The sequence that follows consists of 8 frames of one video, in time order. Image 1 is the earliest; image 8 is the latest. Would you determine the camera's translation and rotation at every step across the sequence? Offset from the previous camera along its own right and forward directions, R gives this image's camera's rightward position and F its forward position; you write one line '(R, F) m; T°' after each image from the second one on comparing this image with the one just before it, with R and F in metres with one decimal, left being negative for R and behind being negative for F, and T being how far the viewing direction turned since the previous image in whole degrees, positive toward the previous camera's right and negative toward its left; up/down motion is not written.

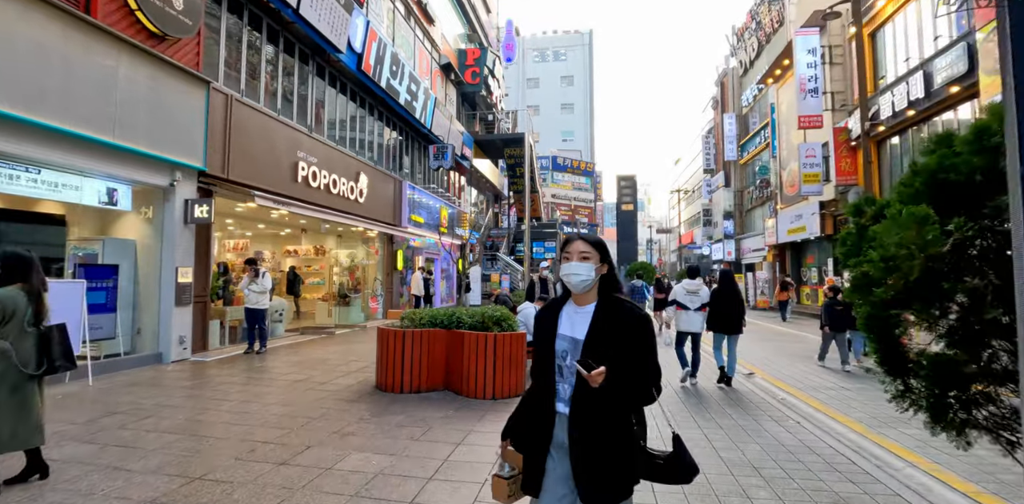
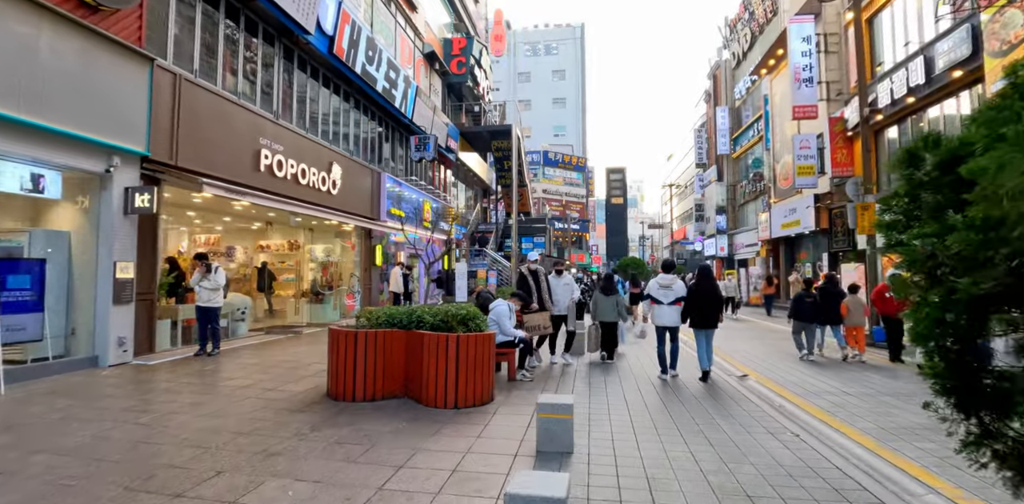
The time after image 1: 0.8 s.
(+0.3, +0.7) m; +1°
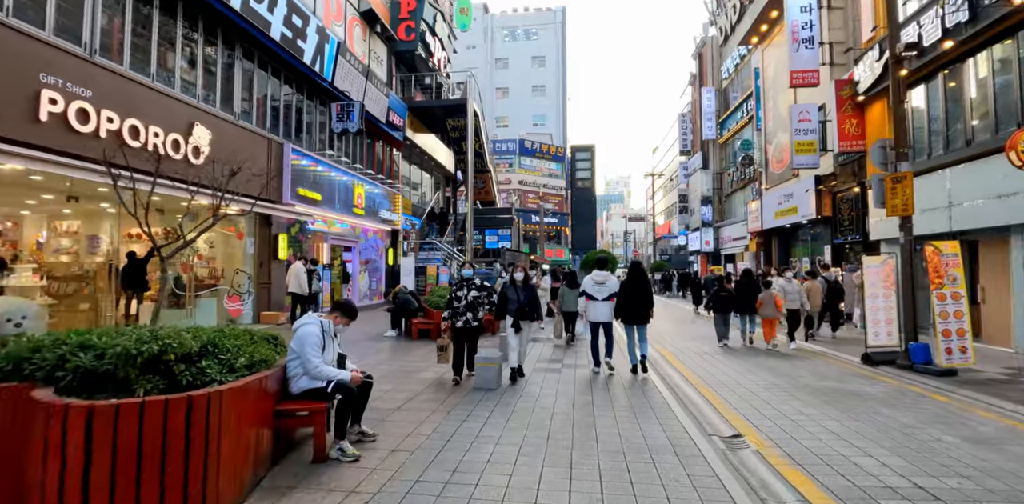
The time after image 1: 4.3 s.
(+1.4, +3.2) m; +1°
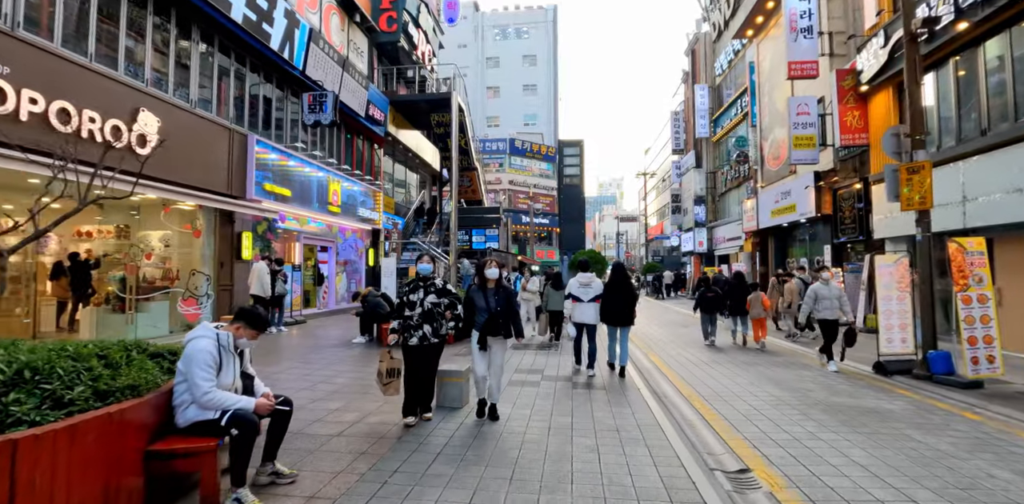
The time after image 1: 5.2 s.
(+0.3, +0.9) m; +1°
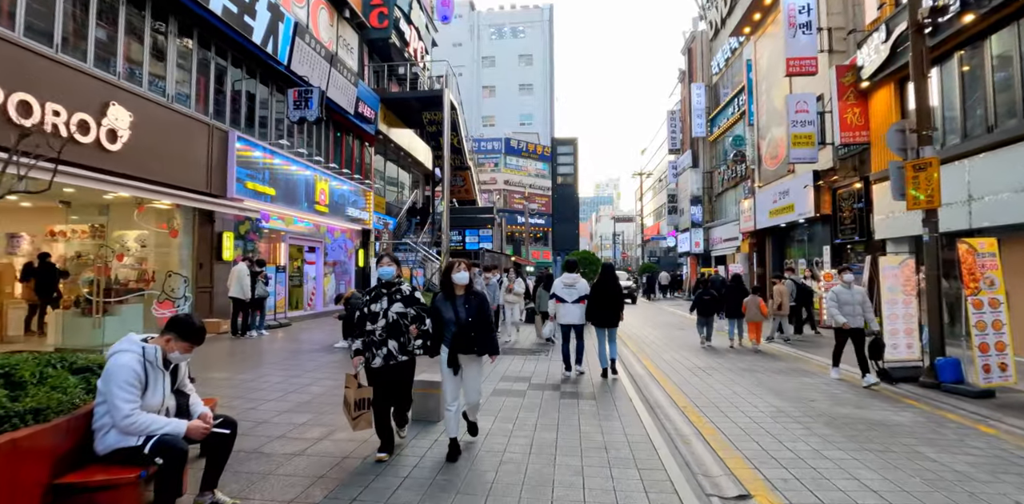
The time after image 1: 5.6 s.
(+0.2, +0.4) m; 0°
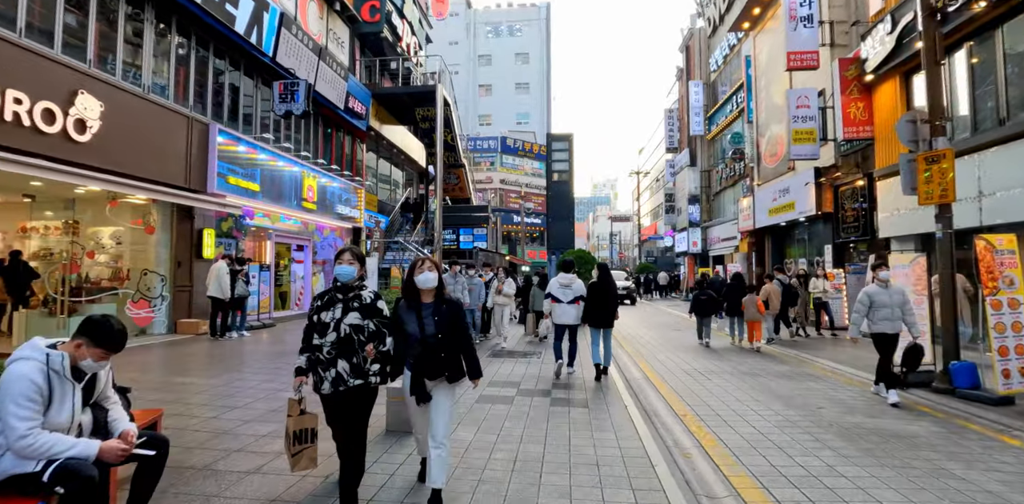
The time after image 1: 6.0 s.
(+0.1, +0.4) m; 0°
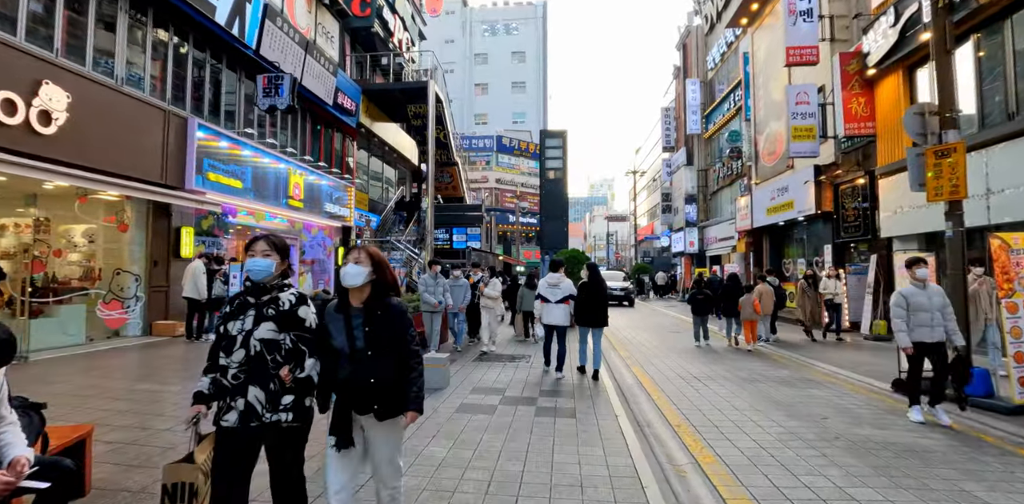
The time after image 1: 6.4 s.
(+0.2, +0.4) m; 0°
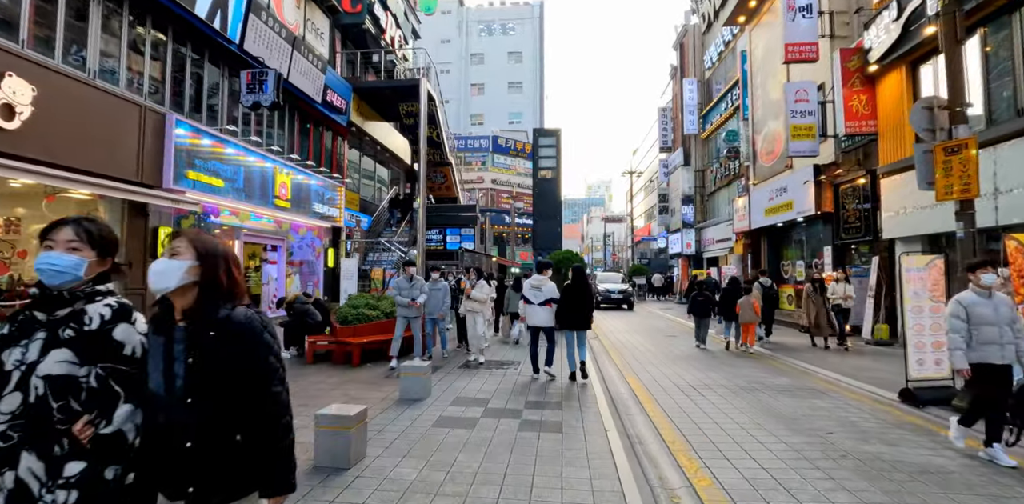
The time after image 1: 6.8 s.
(+0.2, +0.4) m; 0°
